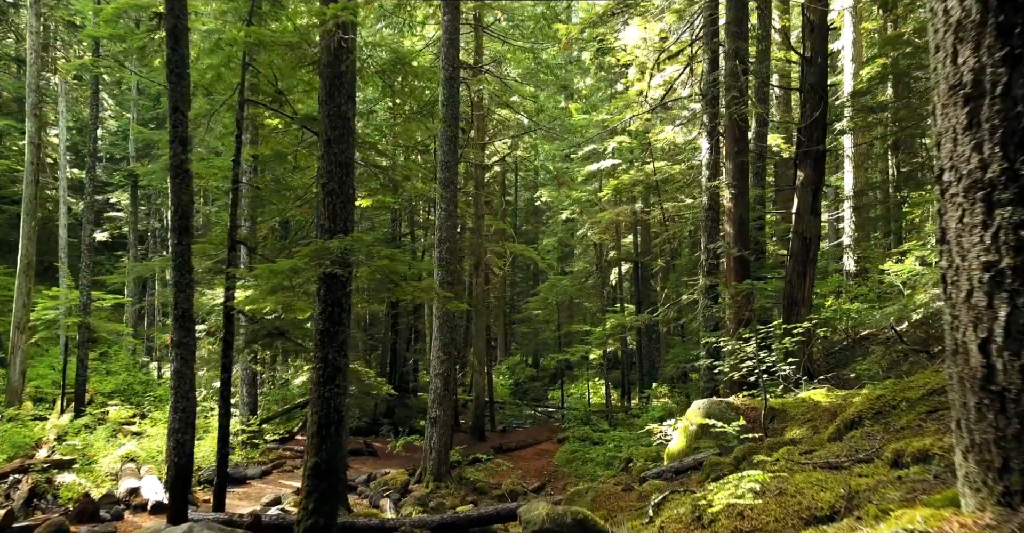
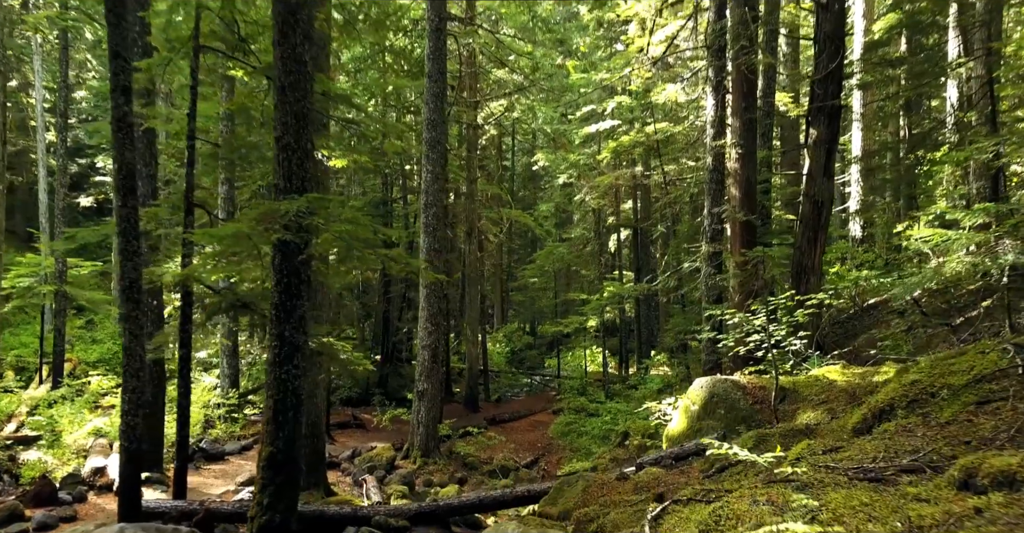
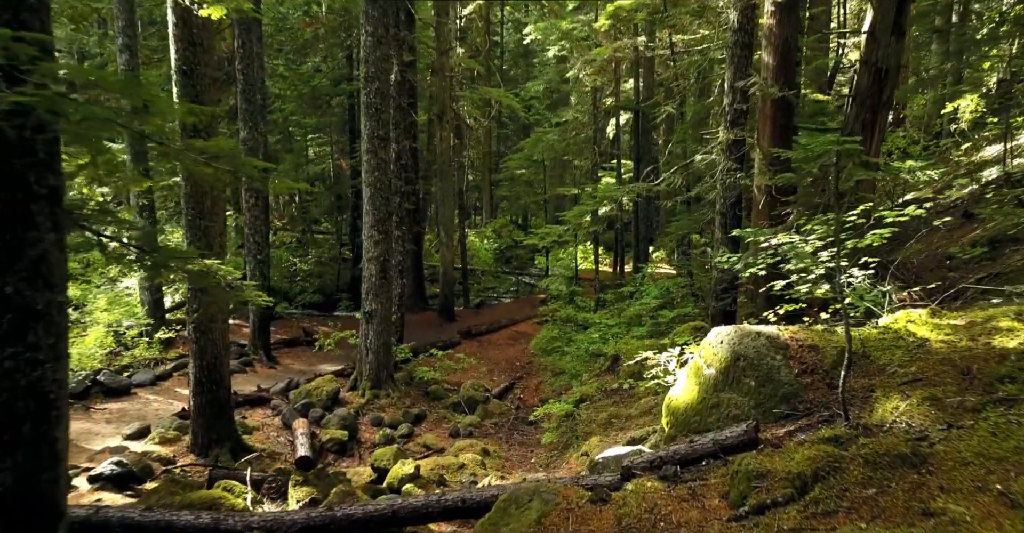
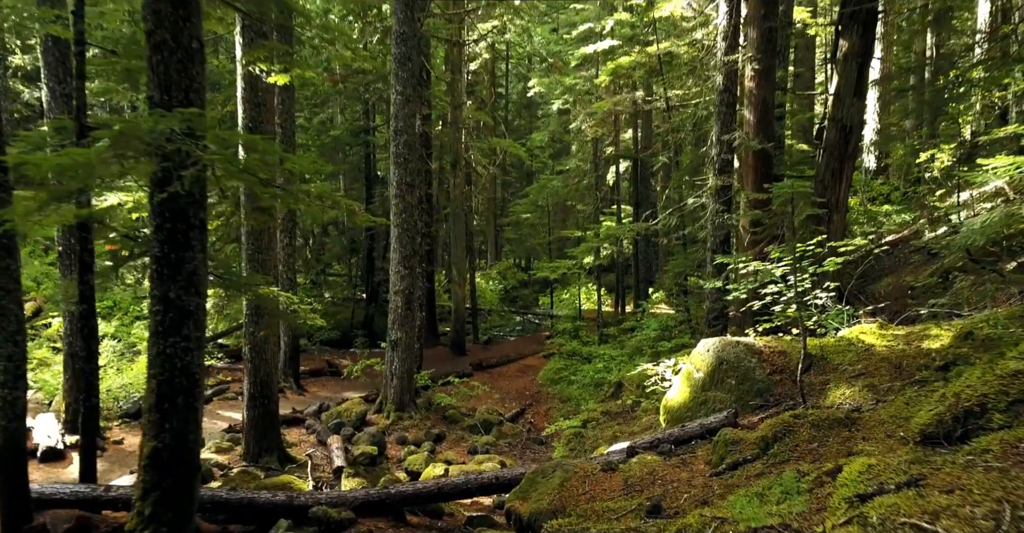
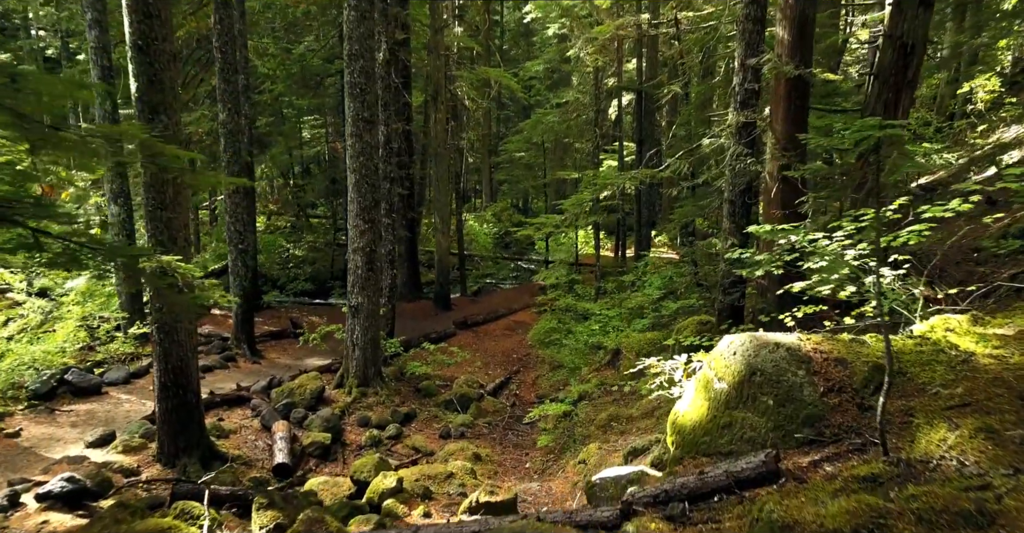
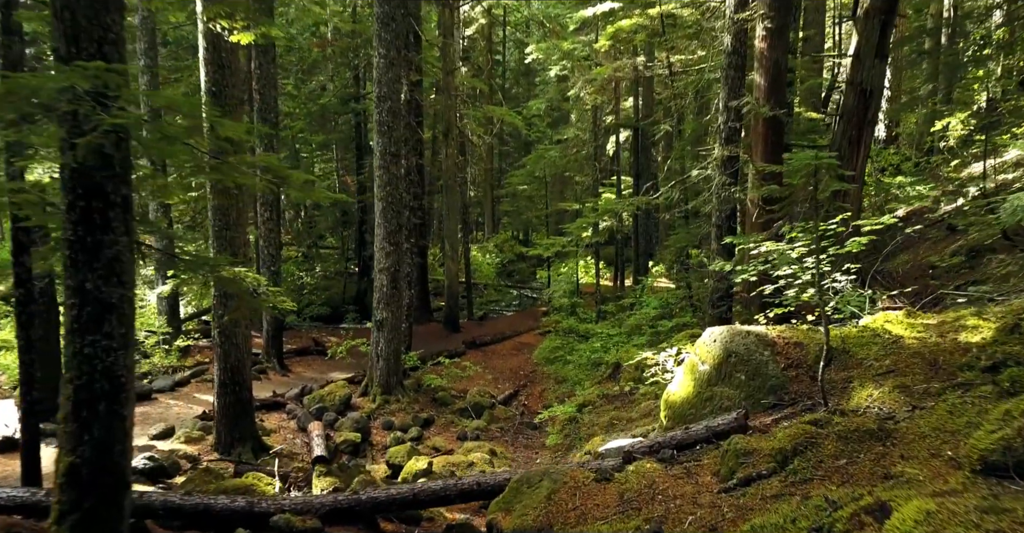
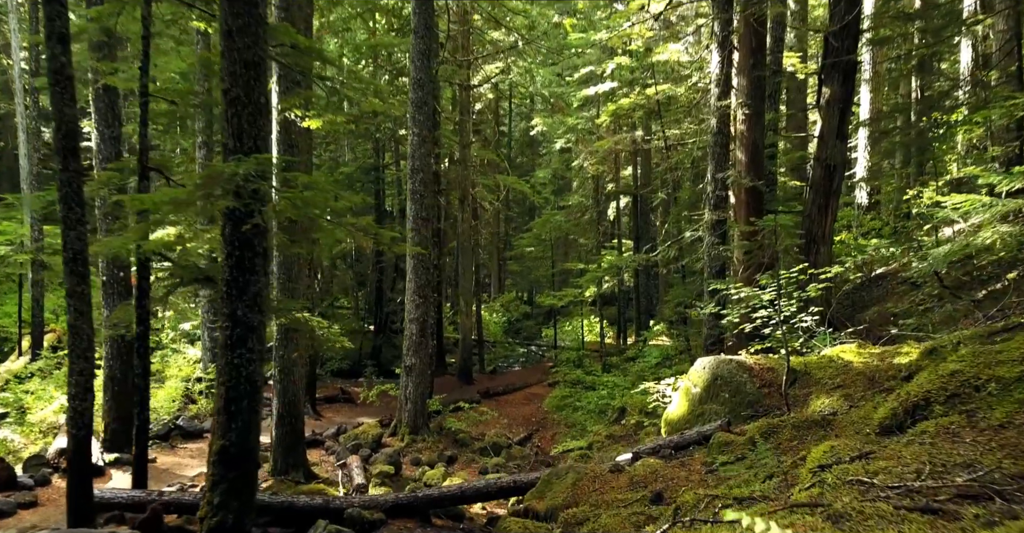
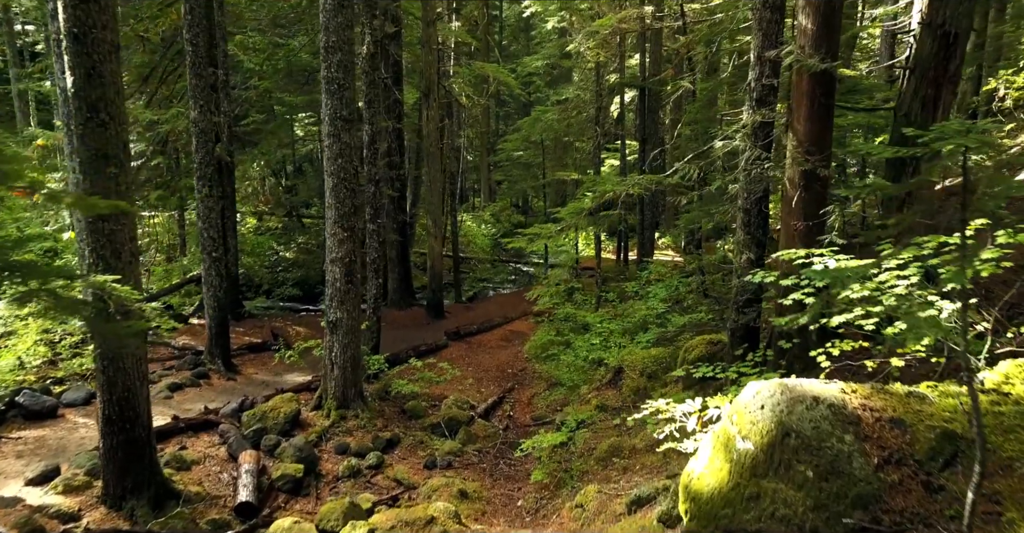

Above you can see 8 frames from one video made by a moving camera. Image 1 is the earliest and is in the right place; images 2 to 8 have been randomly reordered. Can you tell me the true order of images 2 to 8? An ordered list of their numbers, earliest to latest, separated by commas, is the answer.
2, 7, 4, 6, 3, 5, 8
